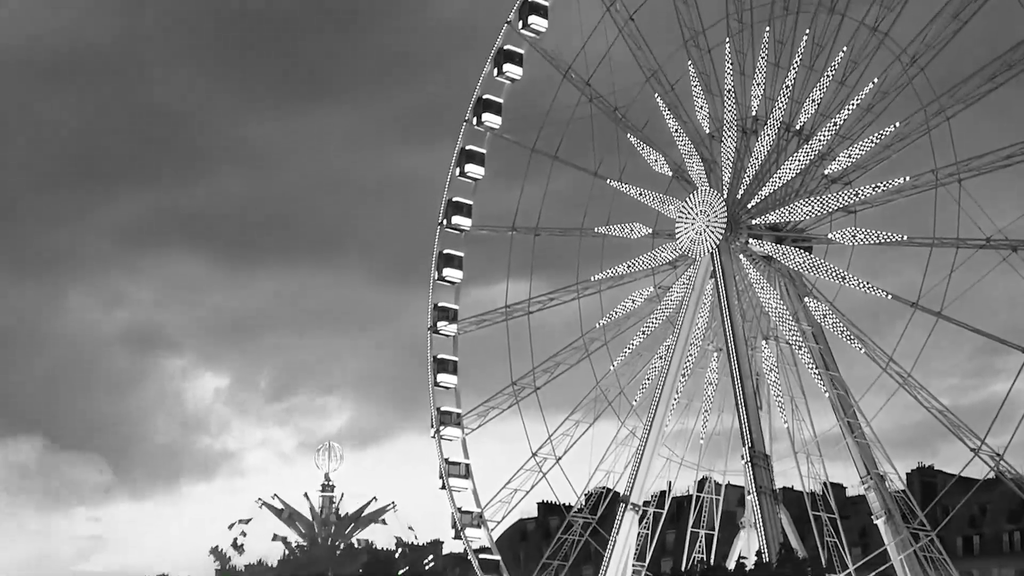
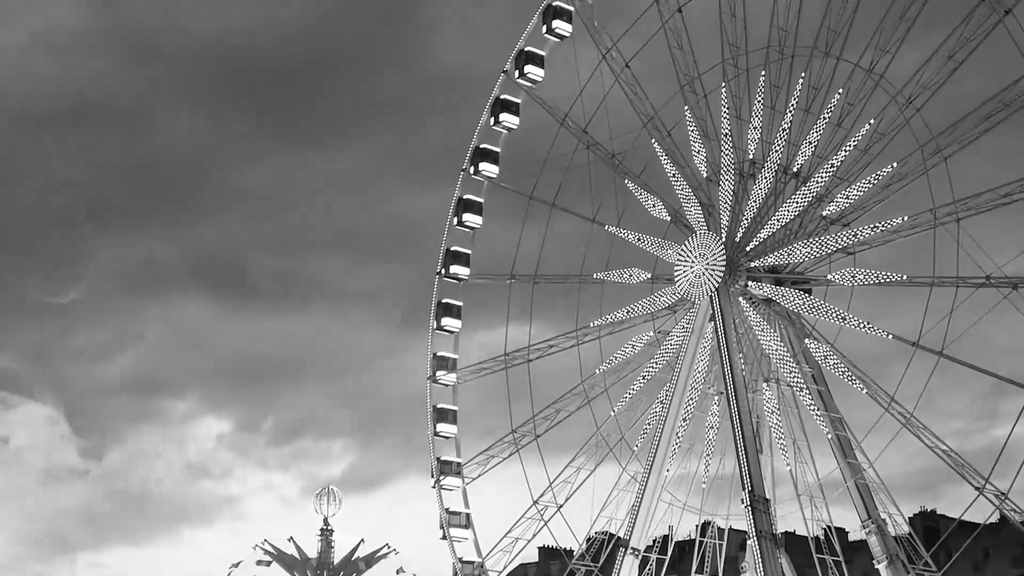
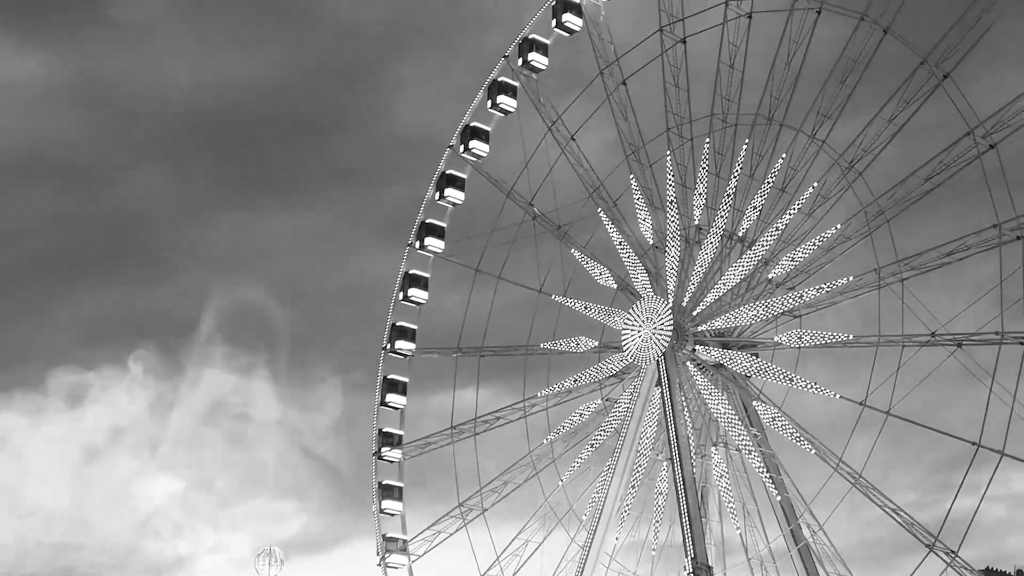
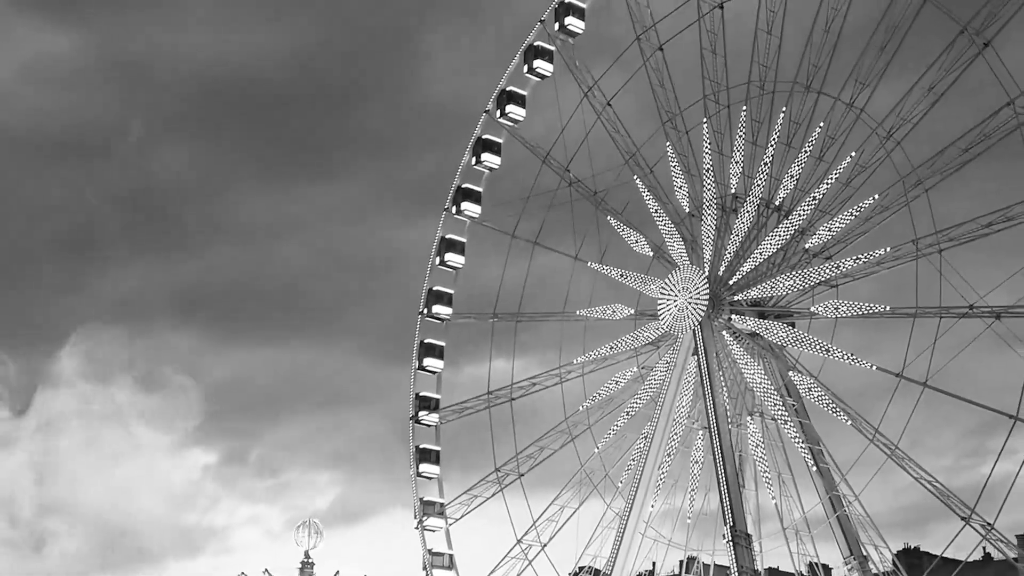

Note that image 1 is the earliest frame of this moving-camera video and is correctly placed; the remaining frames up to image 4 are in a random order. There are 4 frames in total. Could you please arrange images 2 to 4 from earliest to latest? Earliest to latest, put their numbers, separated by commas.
2, 4, 3
